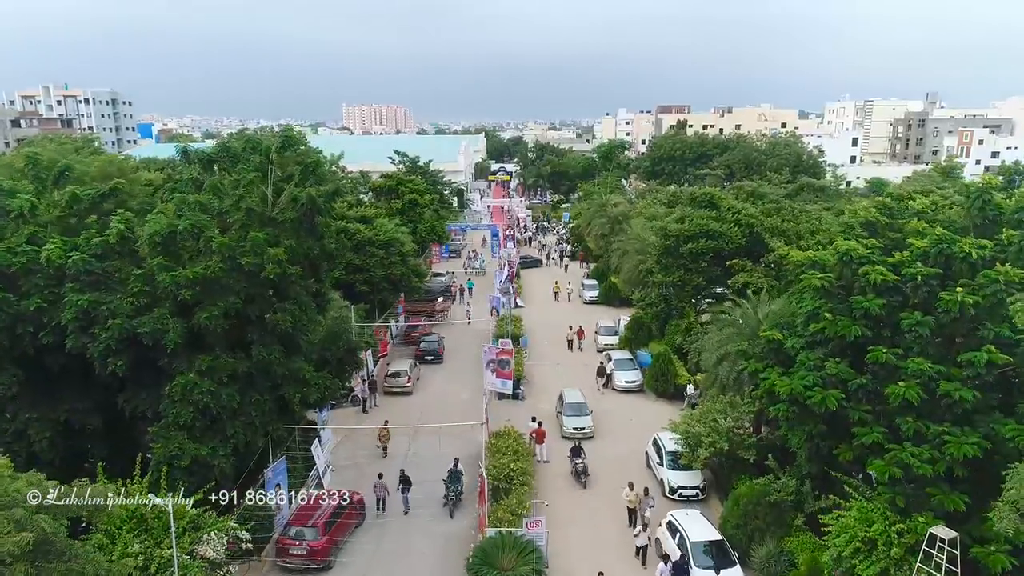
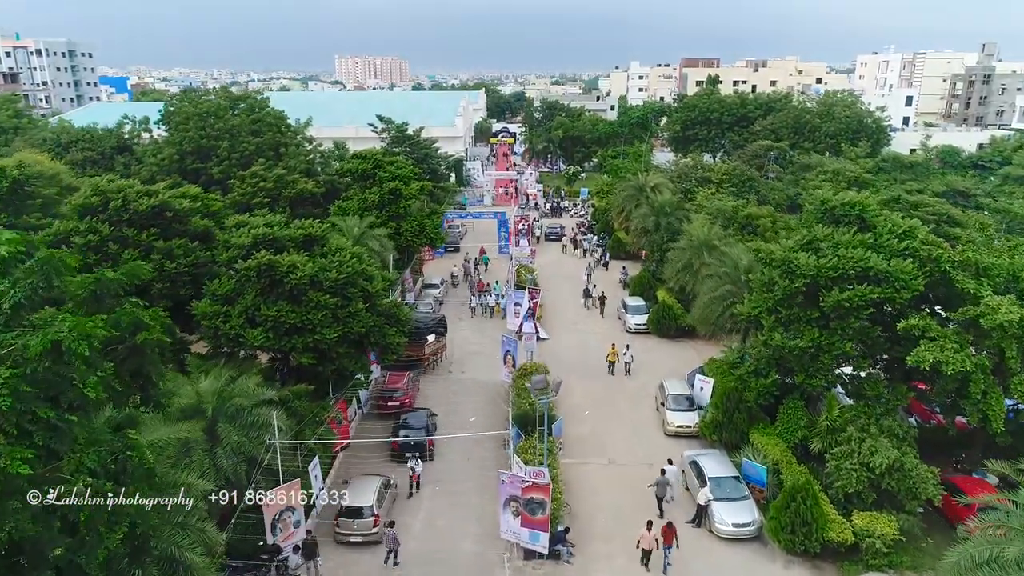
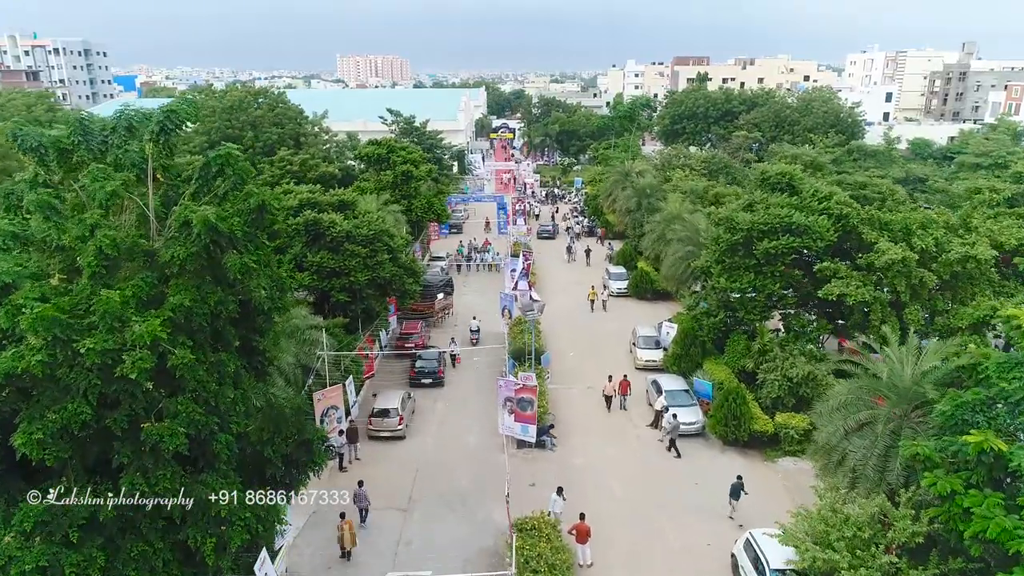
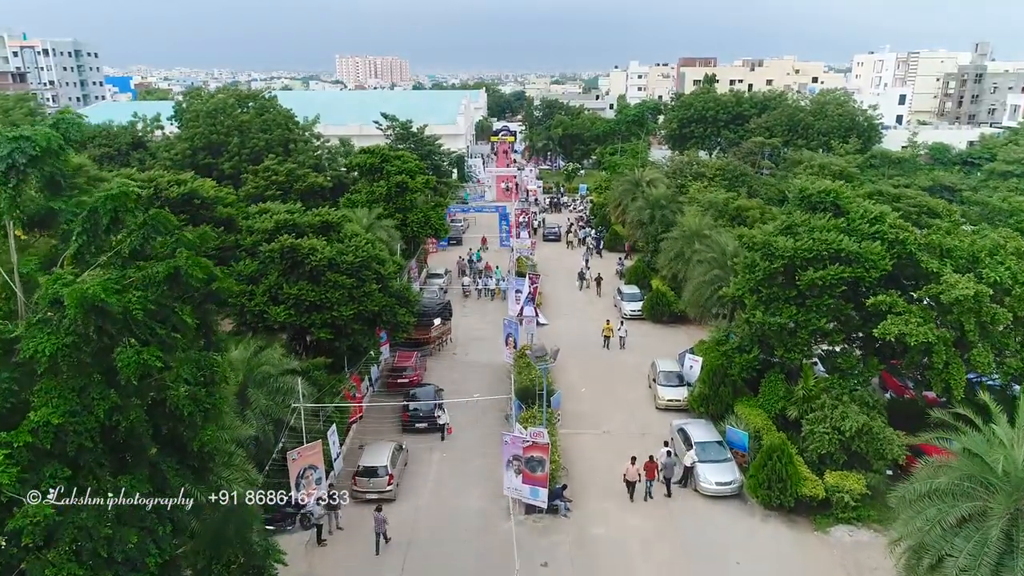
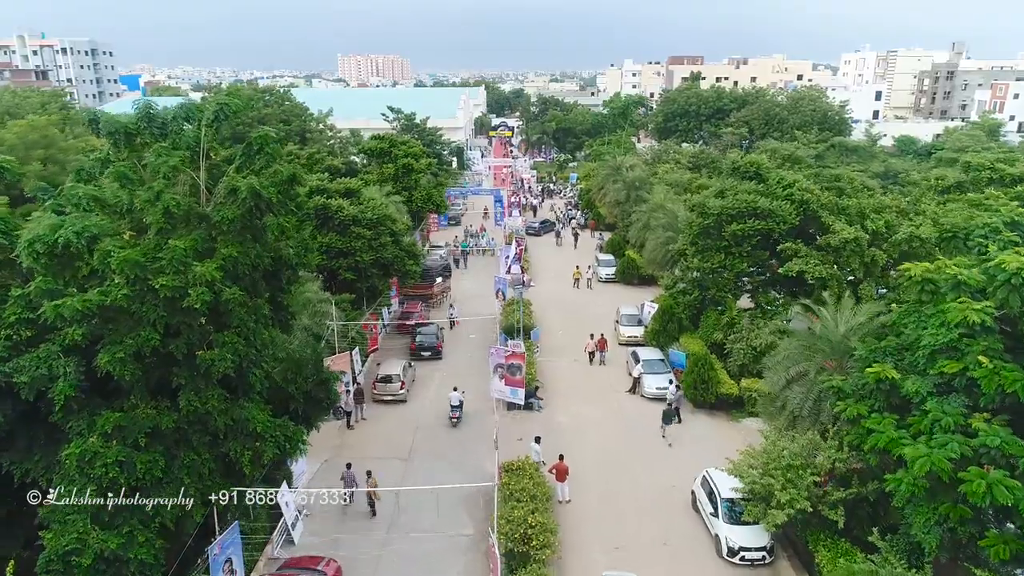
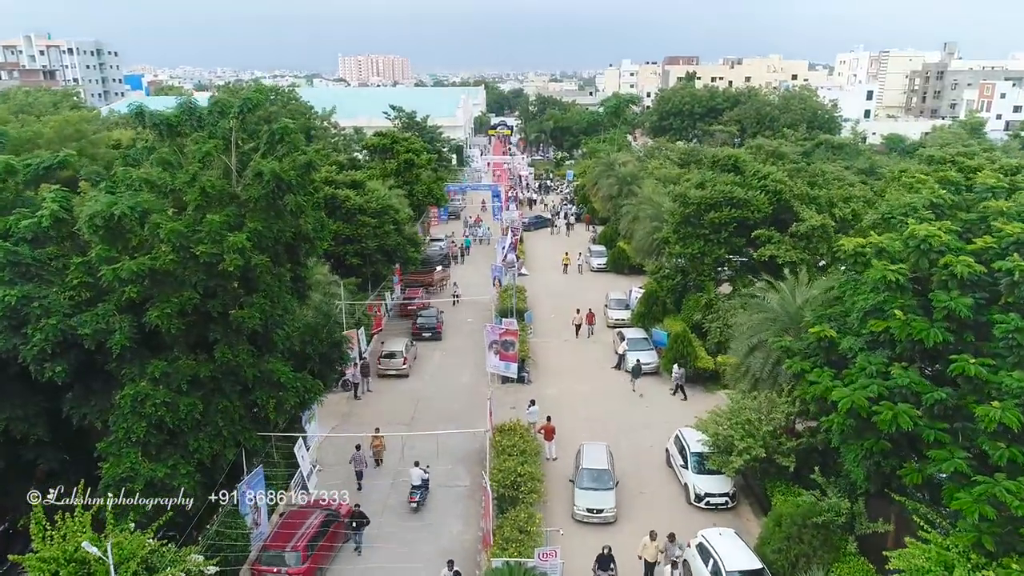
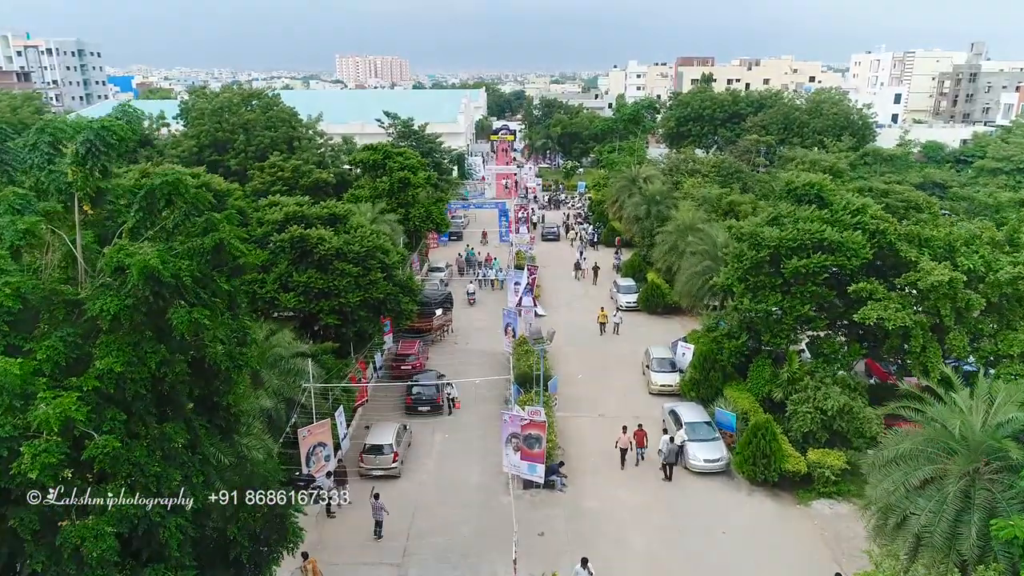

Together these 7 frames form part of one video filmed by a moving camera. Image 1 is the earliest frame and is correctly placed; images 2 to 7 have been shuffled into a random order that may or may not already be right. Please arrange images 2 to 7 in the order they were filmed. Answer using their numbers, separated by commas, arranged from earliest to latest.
6, 5, 3, 7, 4, 2
